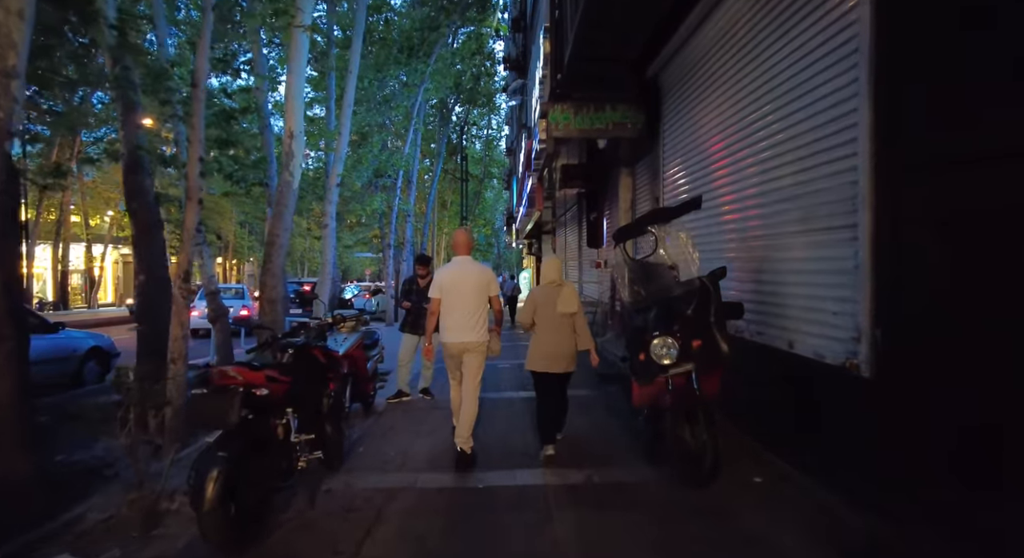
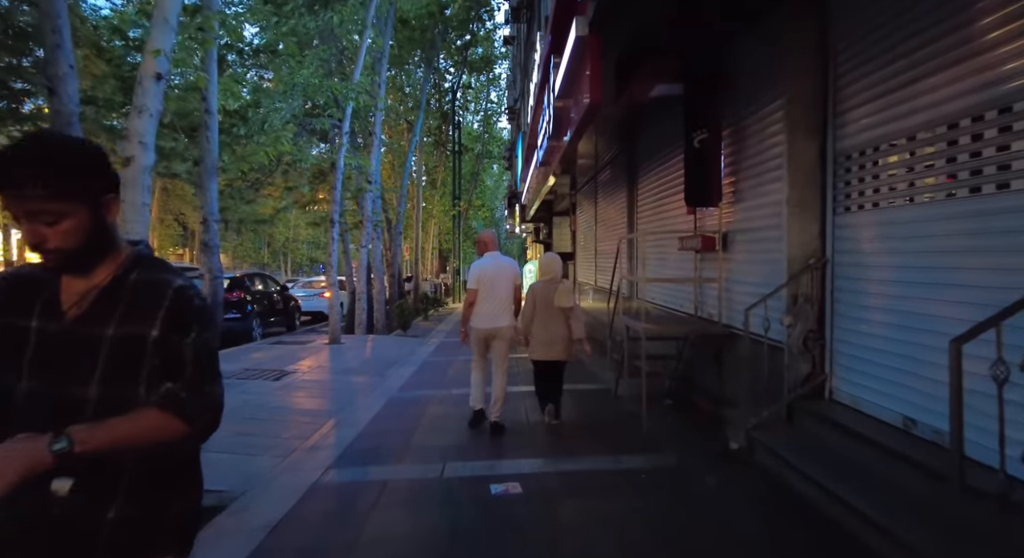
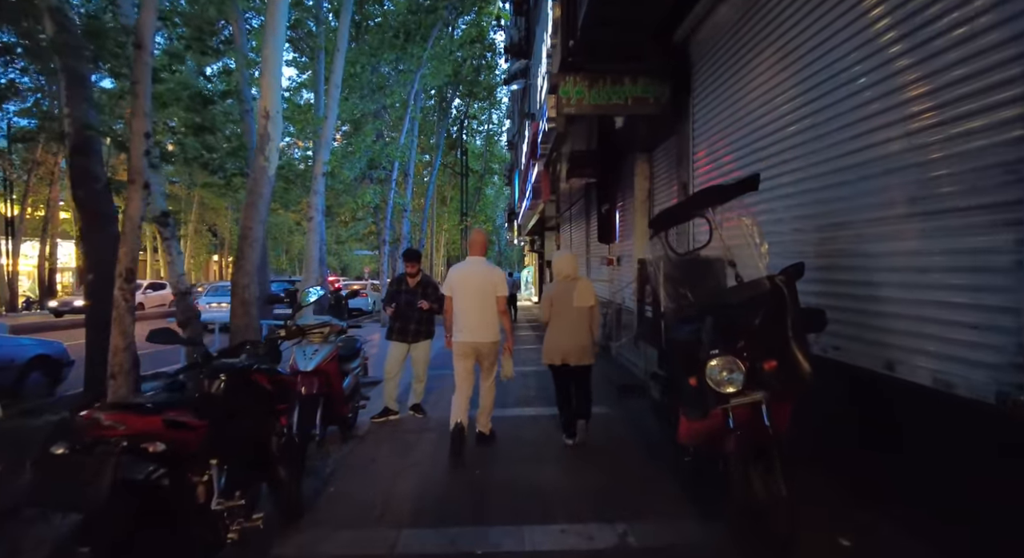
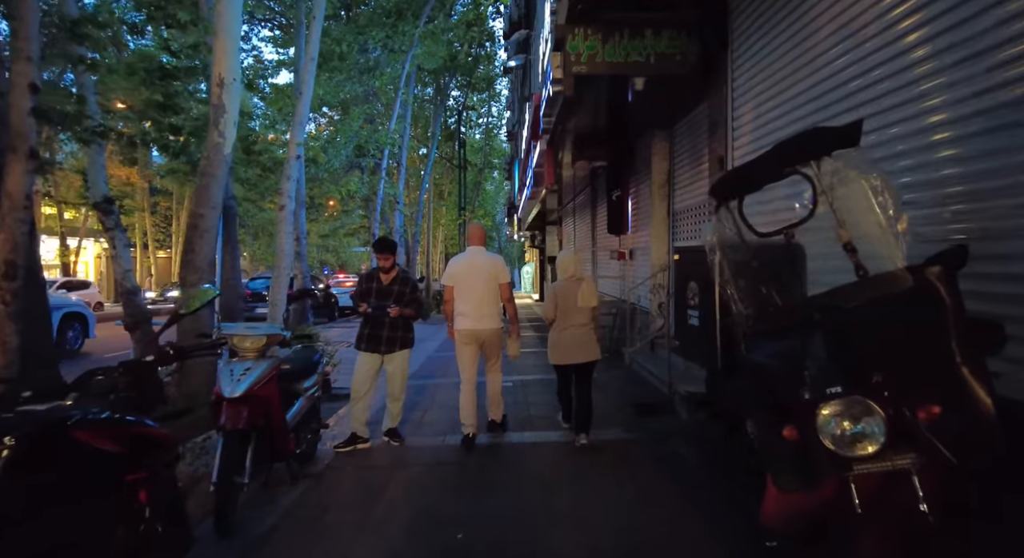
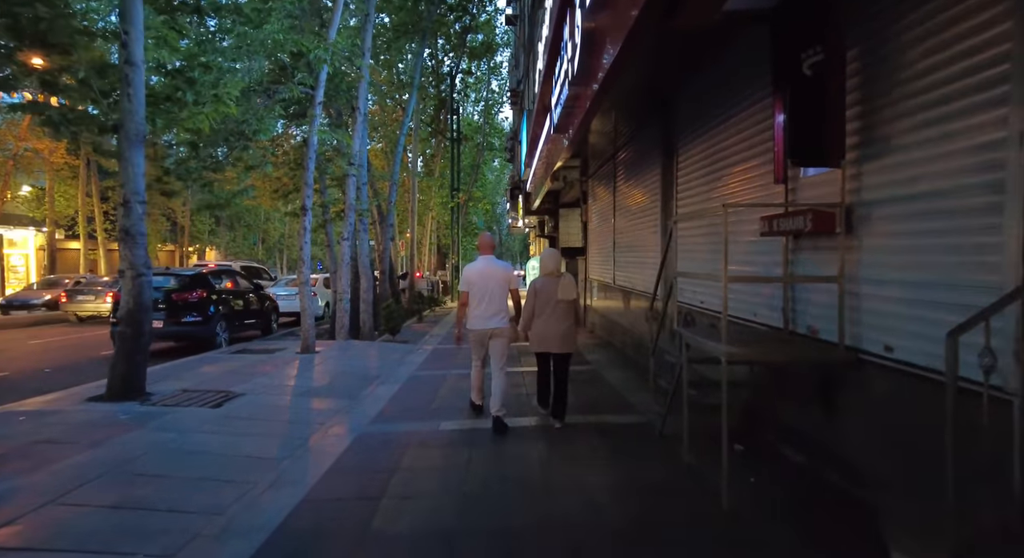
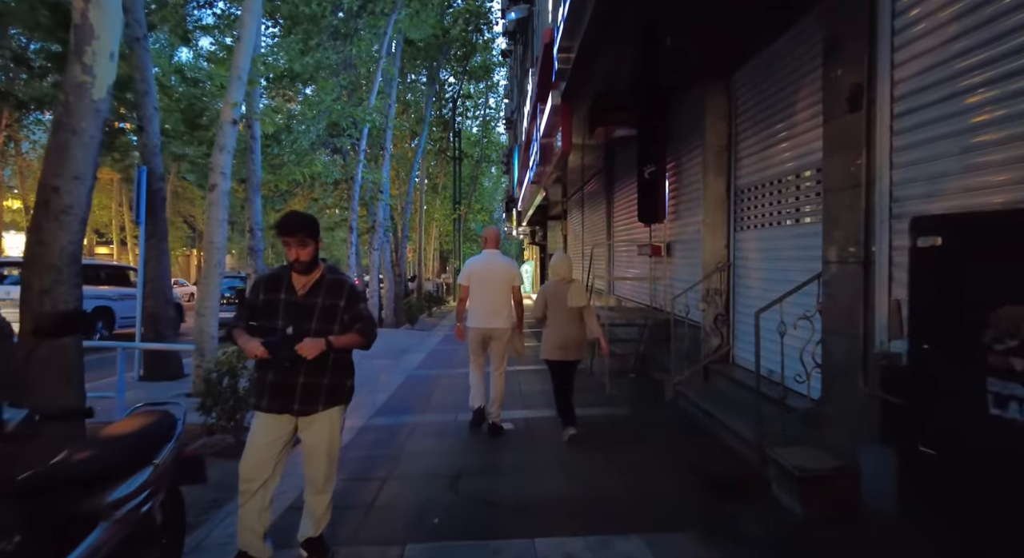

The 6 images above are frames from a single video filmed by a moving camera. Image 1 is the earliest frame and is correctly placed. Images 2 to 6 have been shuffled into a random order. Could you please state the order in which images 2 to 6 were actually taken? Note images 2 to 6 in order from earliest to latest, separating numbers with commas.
3, 4, 6, 2, 5
